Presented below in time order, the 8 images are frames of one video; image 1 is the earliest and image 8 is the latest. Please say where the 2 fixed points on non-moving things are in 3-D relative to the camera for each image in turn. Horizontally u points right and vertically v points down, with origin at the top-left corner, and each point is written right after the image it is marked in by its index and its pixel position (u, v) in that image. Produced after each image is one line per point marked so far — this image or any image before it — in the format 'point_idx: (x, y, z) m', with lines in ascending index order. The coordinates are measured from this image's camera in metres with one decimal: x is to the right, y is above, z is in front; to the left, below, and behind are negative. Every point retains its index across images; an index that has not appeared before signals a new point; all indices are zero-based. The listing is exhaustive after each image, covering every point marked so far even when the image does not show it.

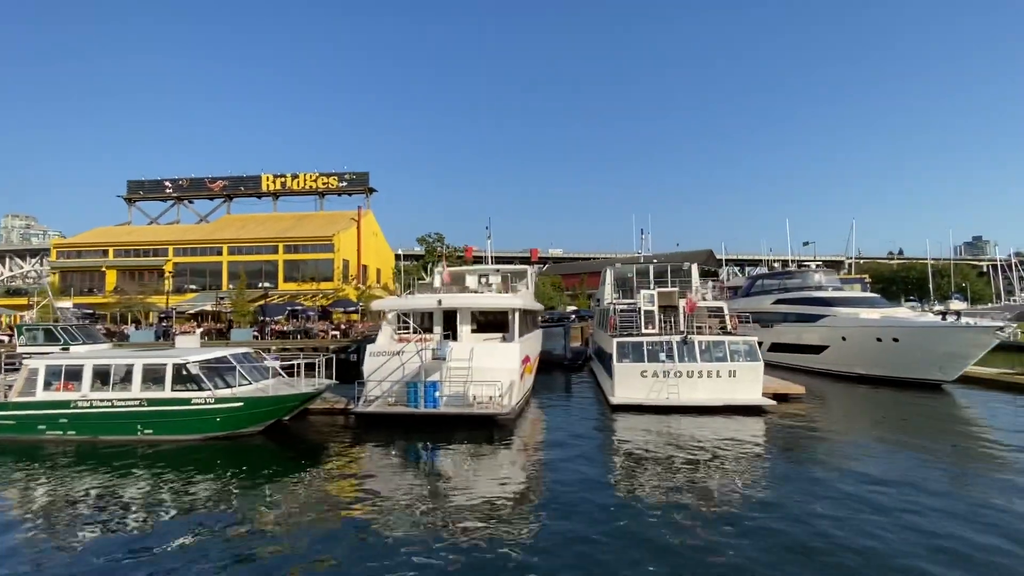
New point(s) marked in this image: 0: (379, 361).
0: (-3.8, -2.1, +14.0) m
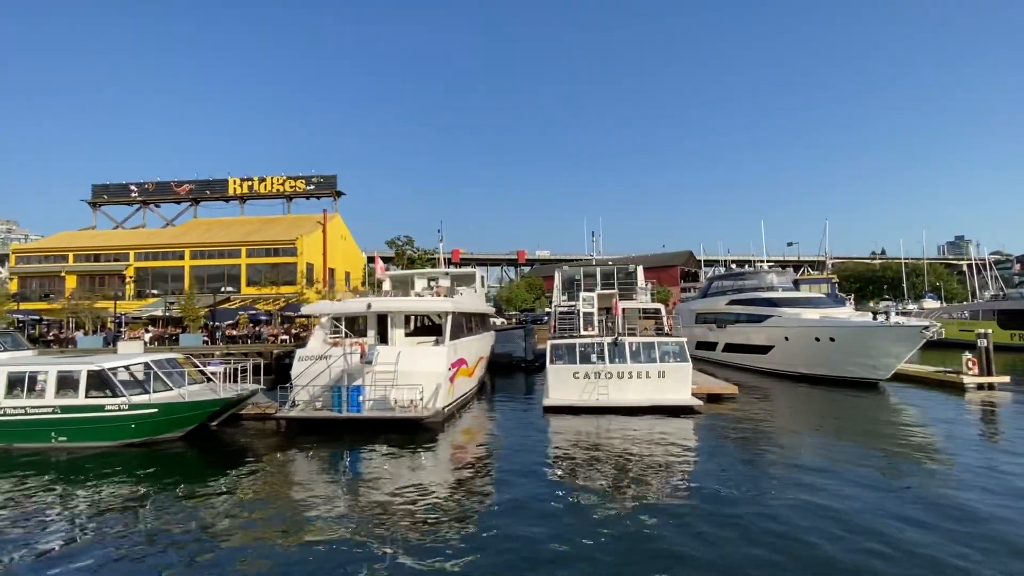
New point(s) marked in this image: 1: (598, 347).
0: (-5.8, -2.2, +14.0) m
1: (+2.7, -1.9, +15.6) m
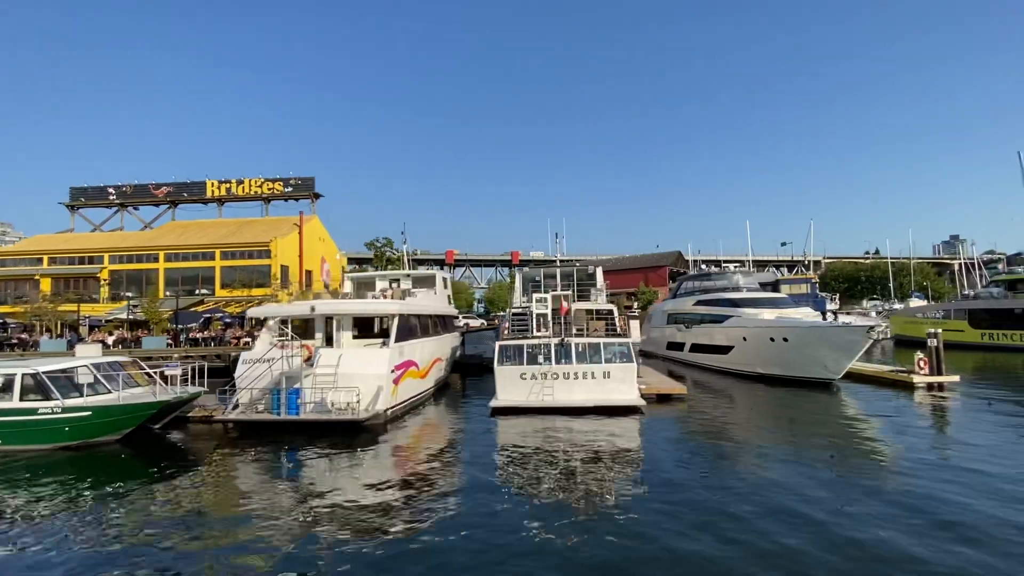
0: (-7.5, -2.3, +14.1) m
1: (+1.0, -1.9, +15.7) m
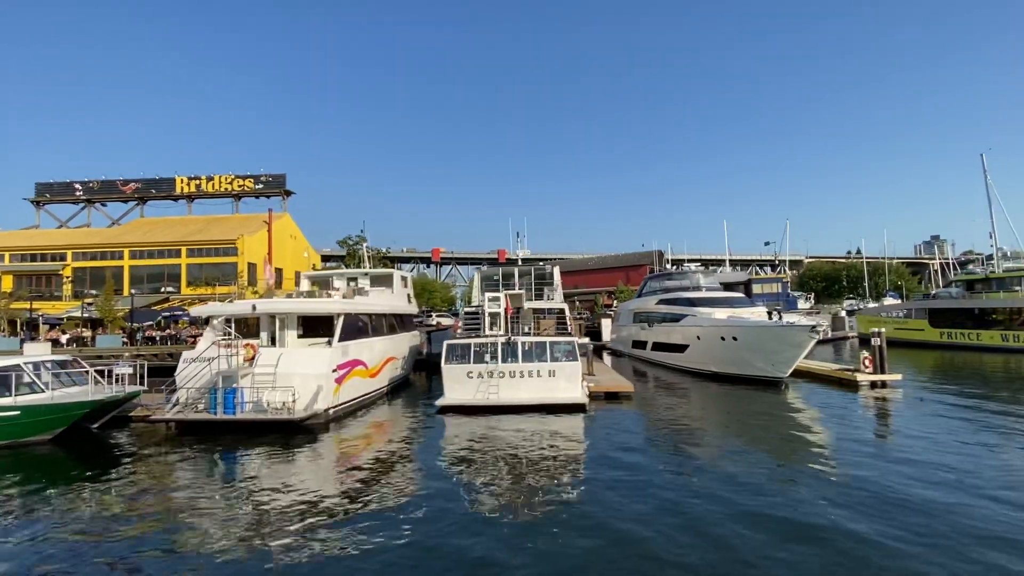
0: (-9.2, -2.2, +14.0) m
1: (-0.7, -1.9, +15.8) m
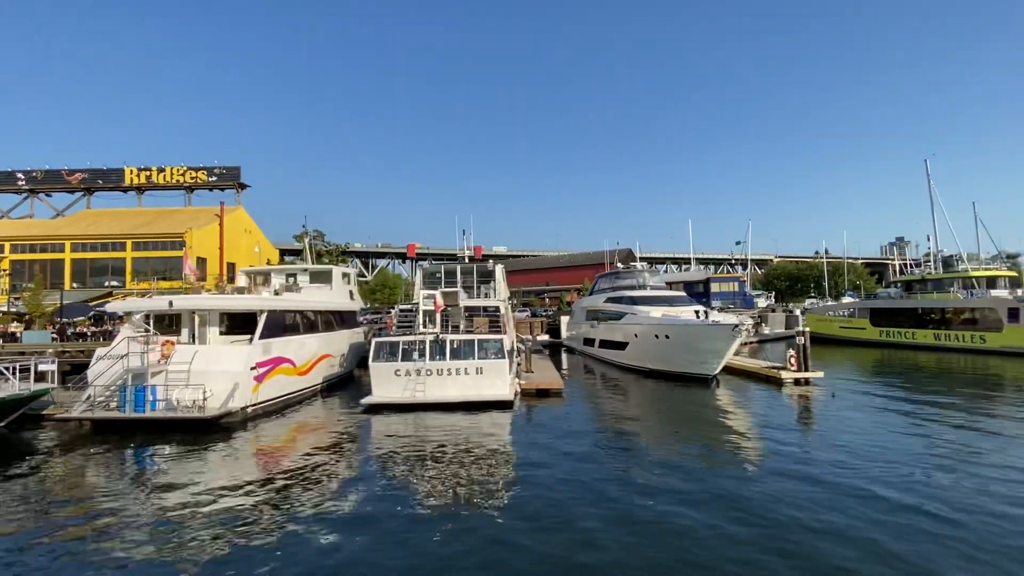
0: (-11.4, -2.1, +13.7) m
1: (-3.0, -1.8, +15.8) m
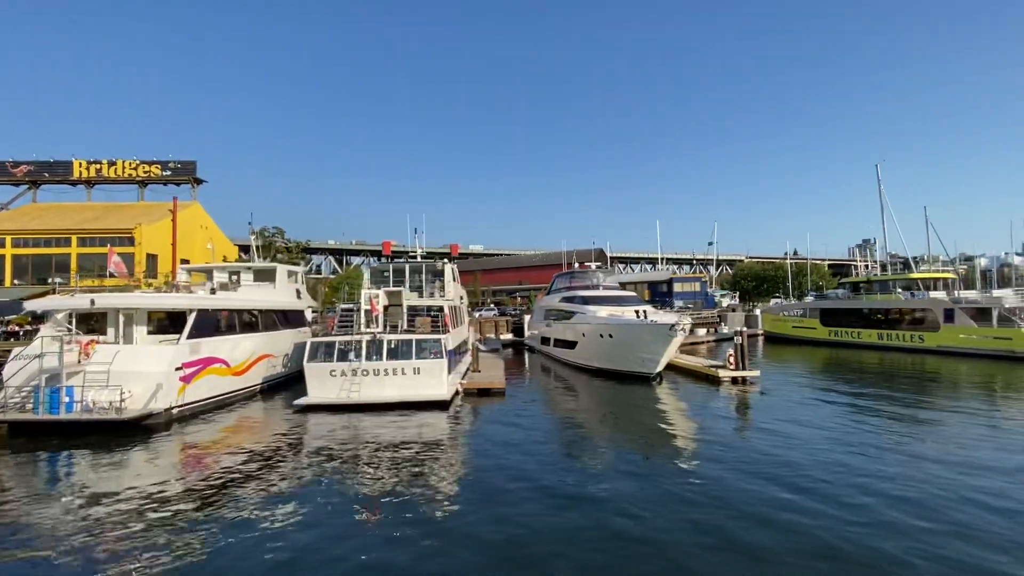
0: (-13.3, -2.1, +13.2) m
1: (-5.0, -1.8, +15.7) m
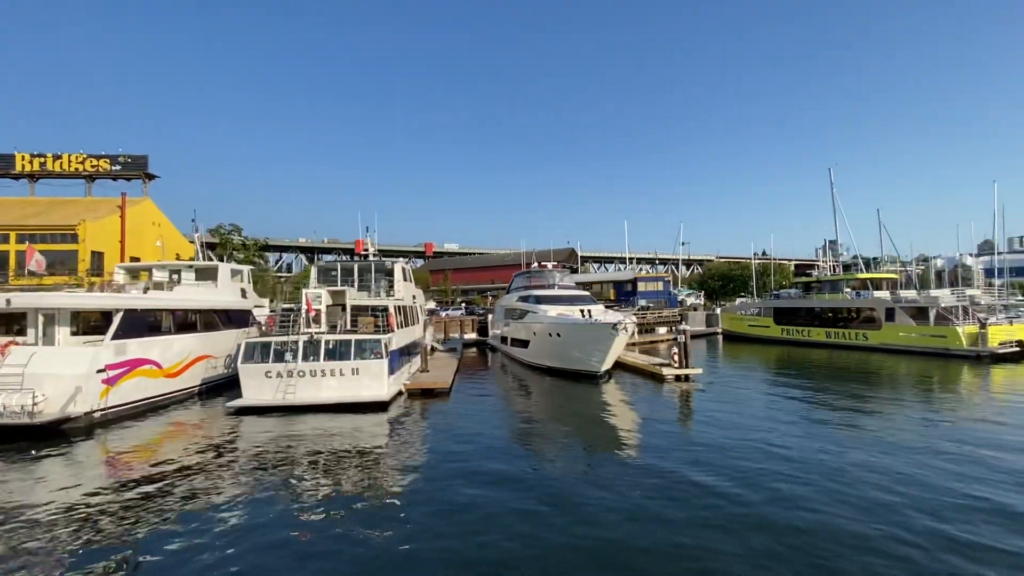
0: (-15.0, -2.0, +12.5) m
1: (-6.8, -1.8, +15.4) m
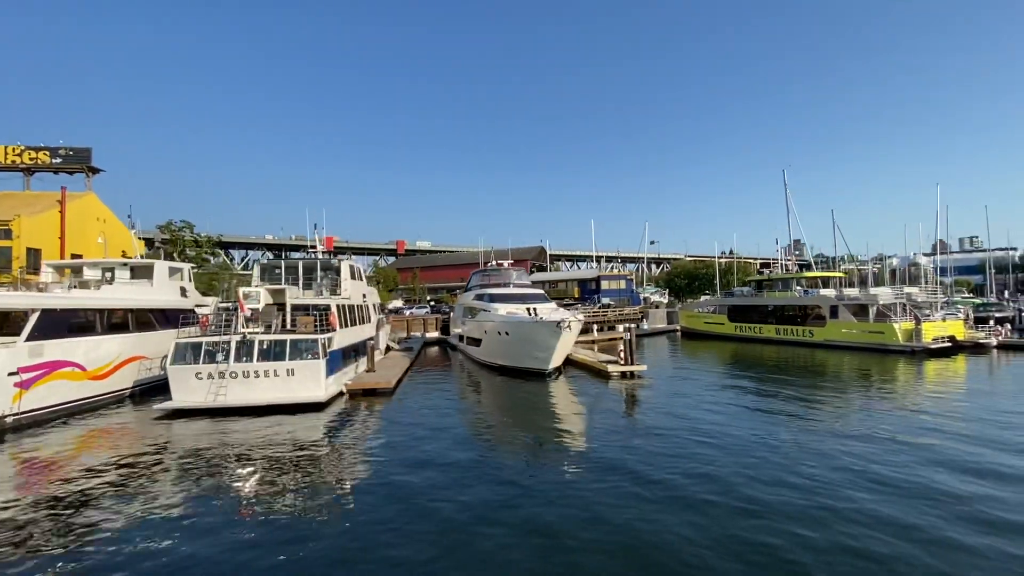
0: (-16.7, -2.0, +11.7) m
1: (-8.7, -1.8, +15.0) m
